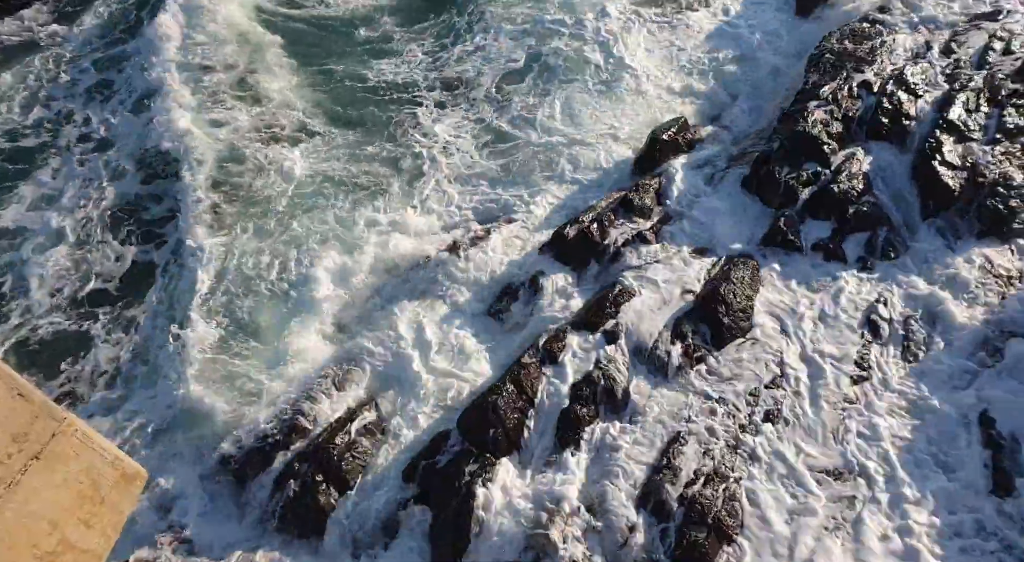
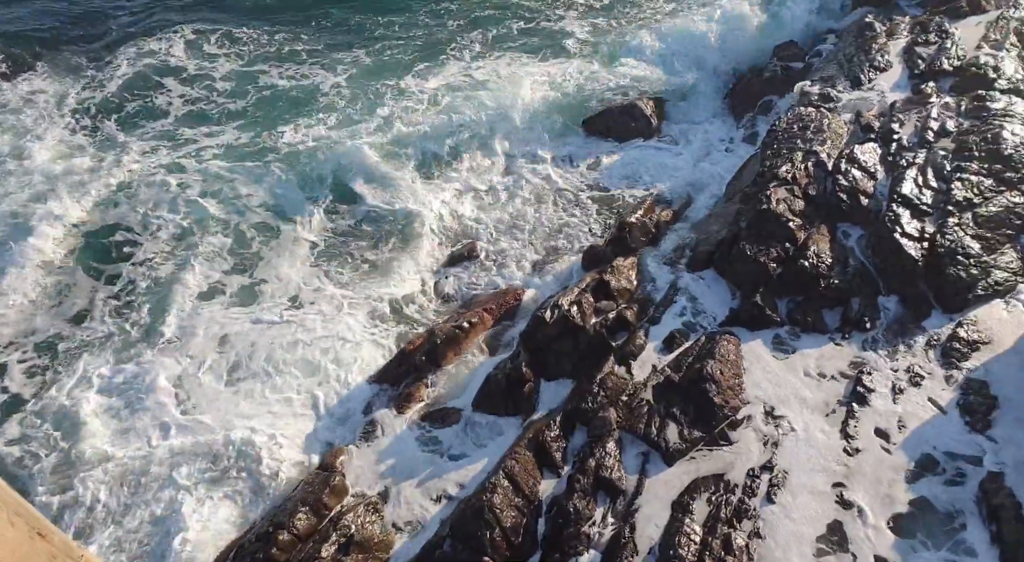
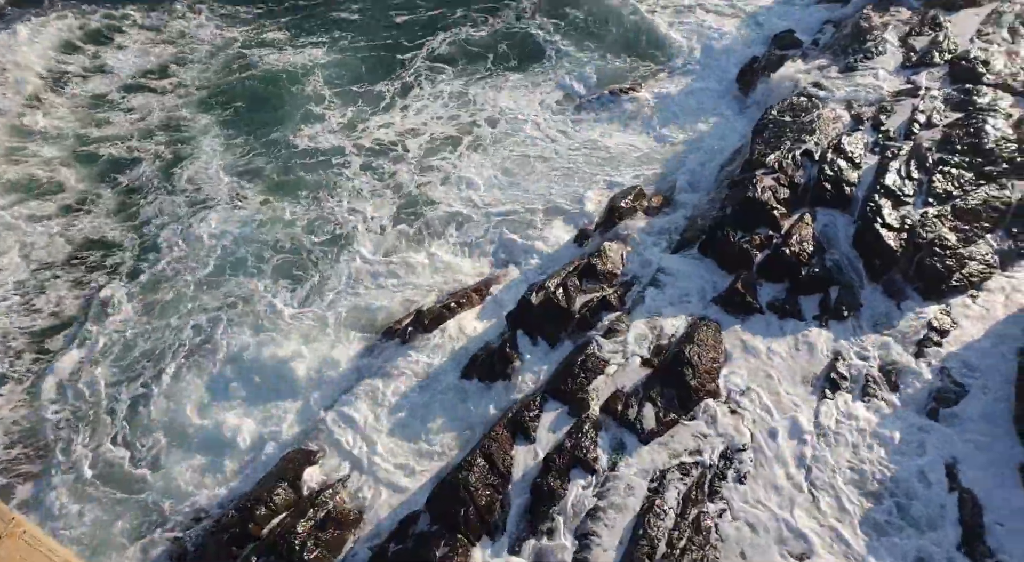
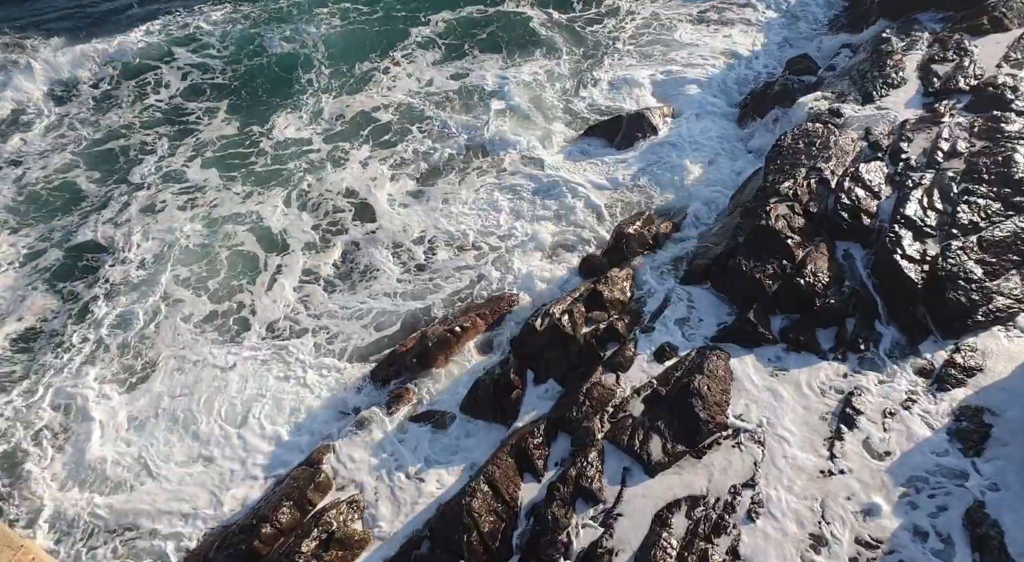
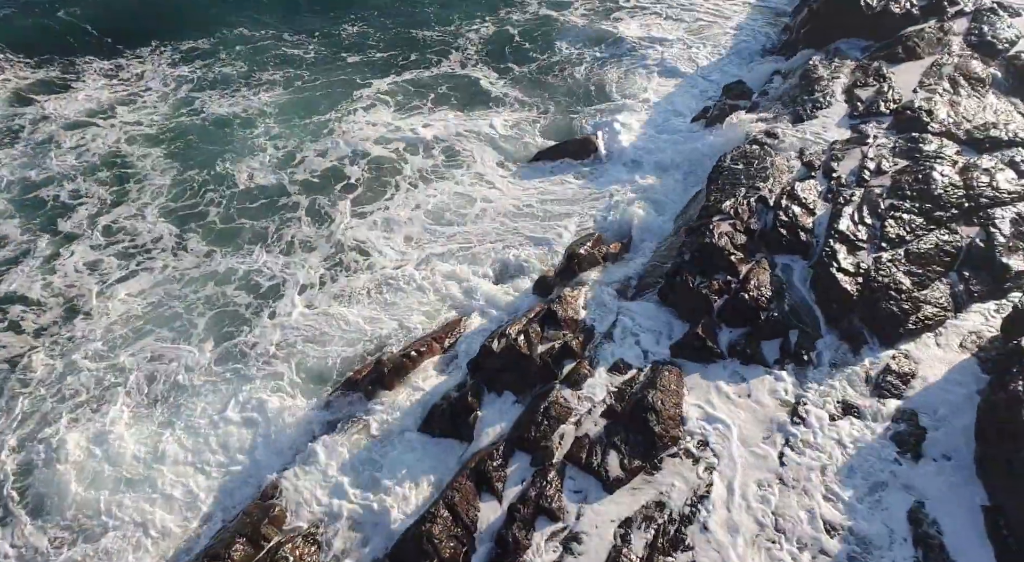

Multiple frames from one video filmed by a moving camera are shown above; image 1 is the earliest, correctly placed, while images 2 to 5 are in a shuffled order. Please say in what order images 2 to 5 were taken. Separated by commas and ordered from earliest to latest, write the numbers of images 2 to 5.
3, 5, 4, 2
